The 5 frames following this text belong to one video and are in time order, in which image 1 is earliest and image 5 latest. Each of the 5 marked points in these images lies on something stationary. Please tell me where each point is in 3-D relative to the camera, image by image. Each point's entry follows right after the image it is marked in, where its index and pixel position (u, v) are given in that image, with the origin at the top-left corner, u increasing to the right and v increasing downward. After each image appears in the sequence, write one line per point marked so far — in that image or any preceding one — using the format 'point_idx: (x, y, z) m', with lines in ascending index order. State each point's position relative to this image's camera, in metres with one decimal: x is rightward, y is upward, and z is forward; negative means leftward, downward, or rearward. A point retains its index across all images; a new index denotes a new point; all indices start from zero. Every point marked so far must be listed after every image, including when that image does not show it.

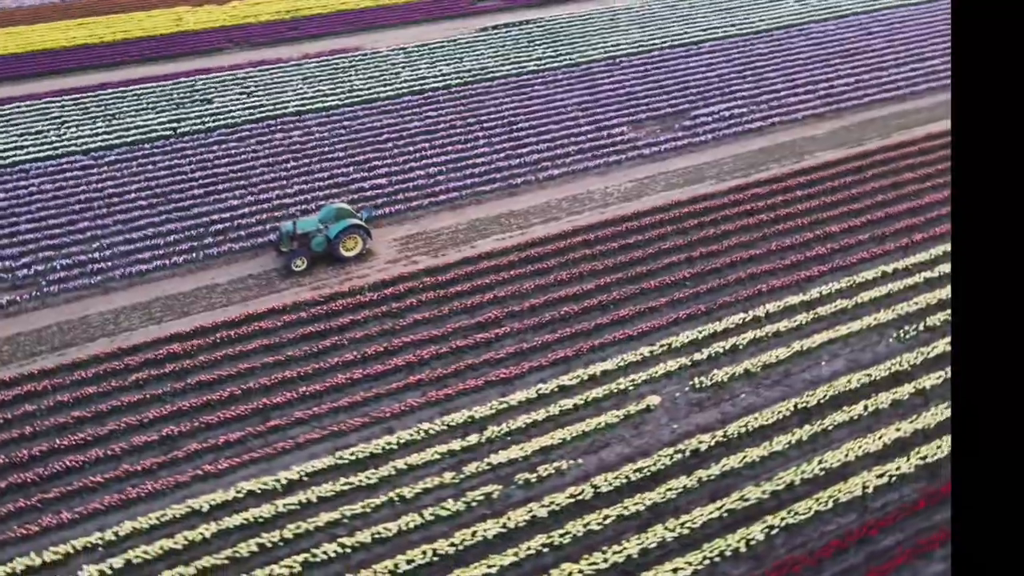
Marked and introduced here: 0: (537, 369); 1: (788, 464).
0: (+0.2, -0.9, +8.2) m
1: (+2.7, -1.7, +7.1) m
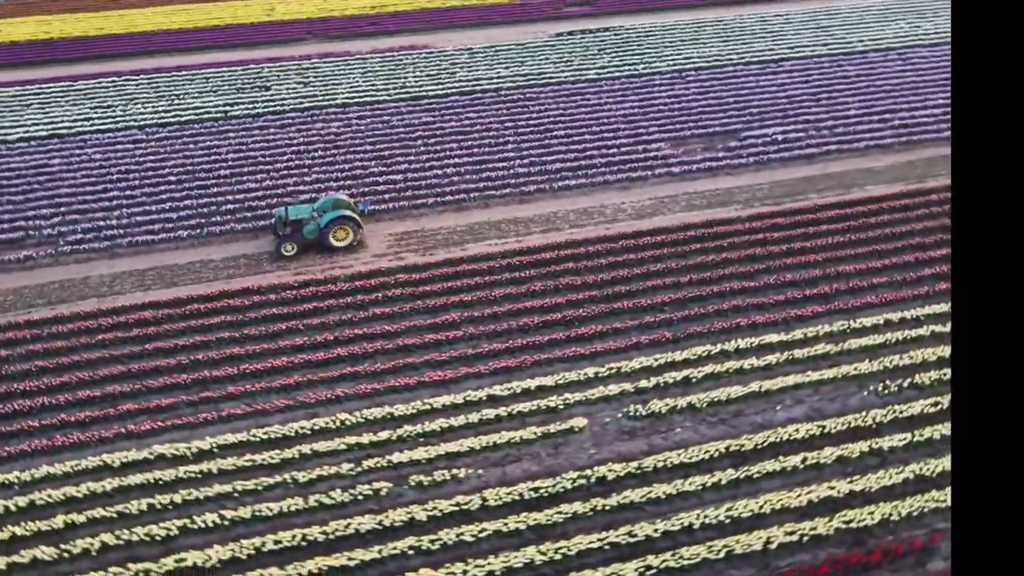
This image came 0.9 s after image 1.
0: (-0.4, -1.0, +8.2) m
1: (+1.7, -2.0, +6.8) m
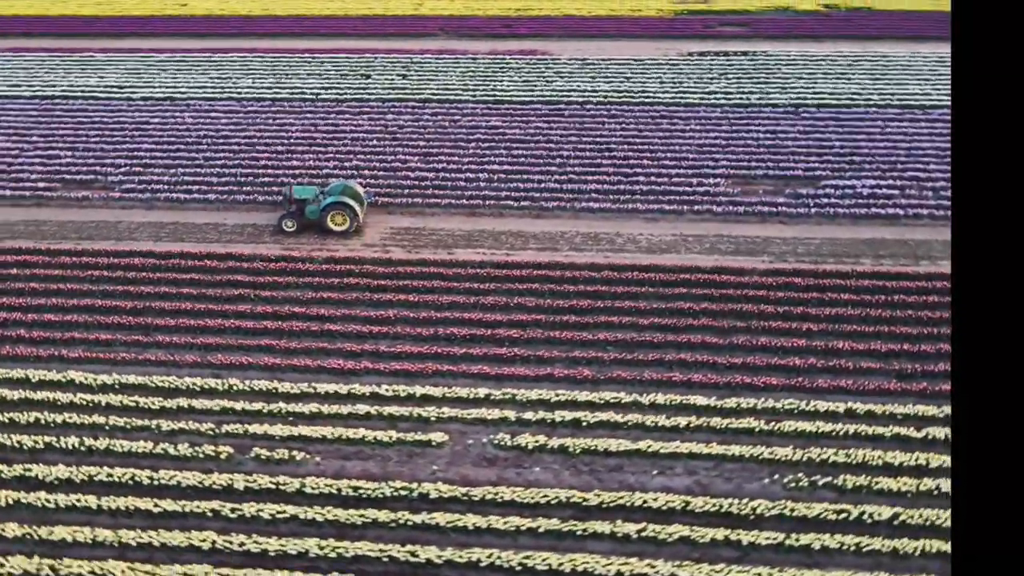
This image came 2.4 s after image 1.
0: (-1.6, -1.0, +8.6) m
1: (-0.1, -2.3, +6.6) m
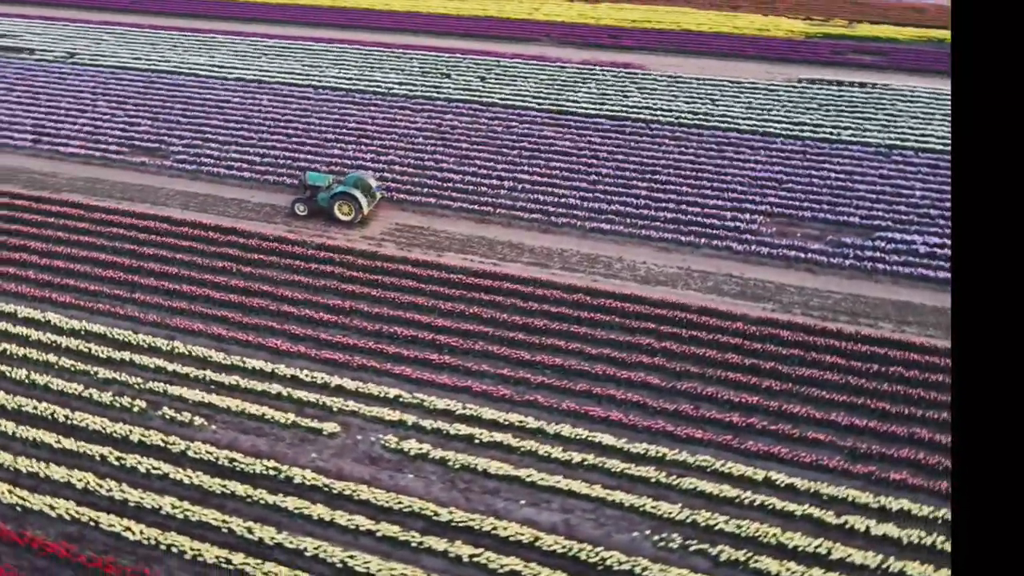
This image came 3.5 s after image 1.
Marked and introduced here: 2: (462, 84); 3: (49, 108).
0: (-2.5, -0.8, +9.0) m
1: (-1.6, -2.3, +6.8) m
2: (-1.3, +4.9, +18.4) m
3: (-9.4, +3.5, +15.4) m
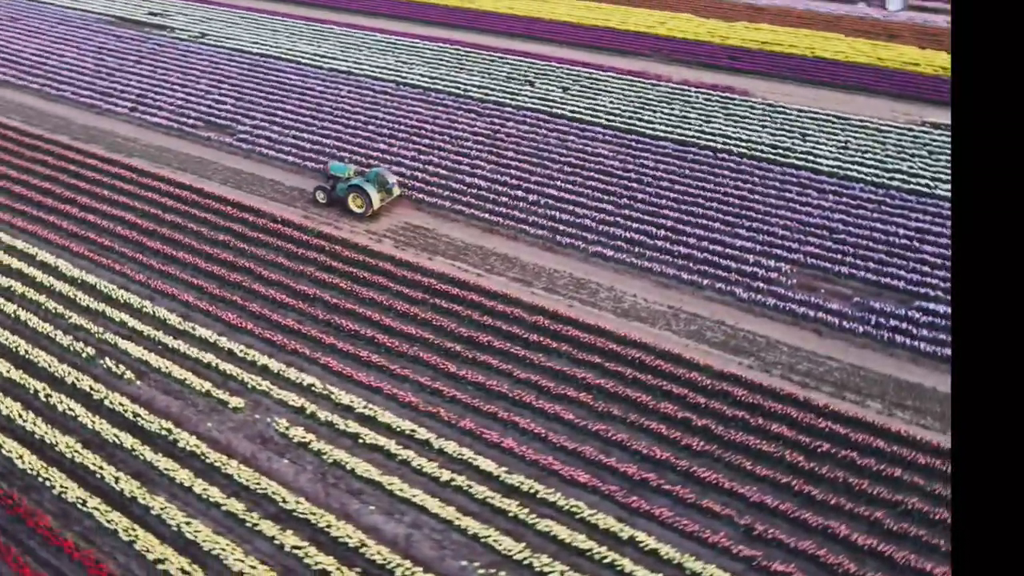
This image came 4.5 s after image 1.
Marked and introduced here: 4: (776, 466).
0: (-3.4, -0.6, +9.6) m
1: (-3.2, -2.2, +7.3) m
2: (+0.7, +4.7, +18.5) m
3: (-8.1, +4.6, +17.3) m
4: (+3.0, -2.0, +8.4) m
